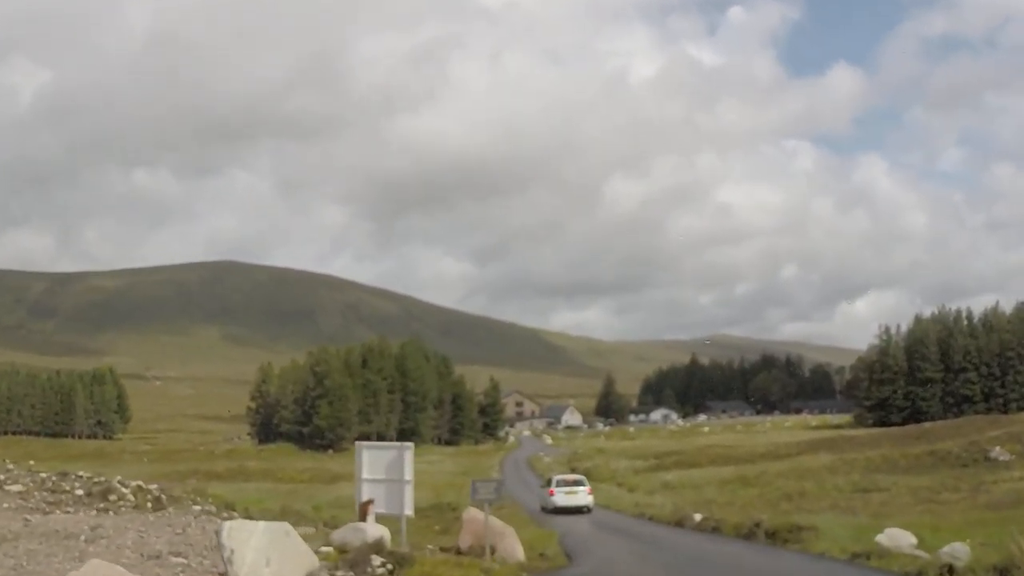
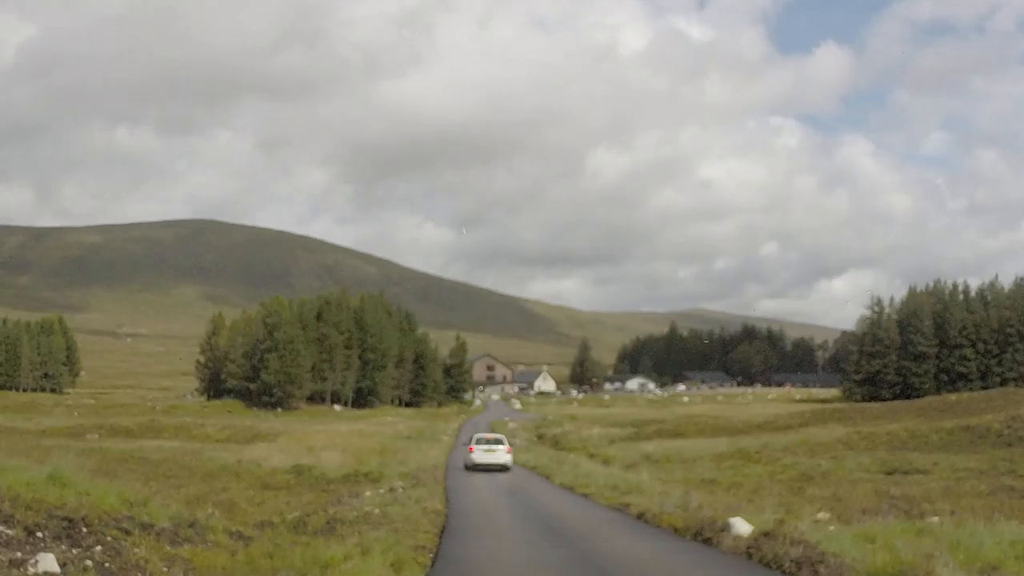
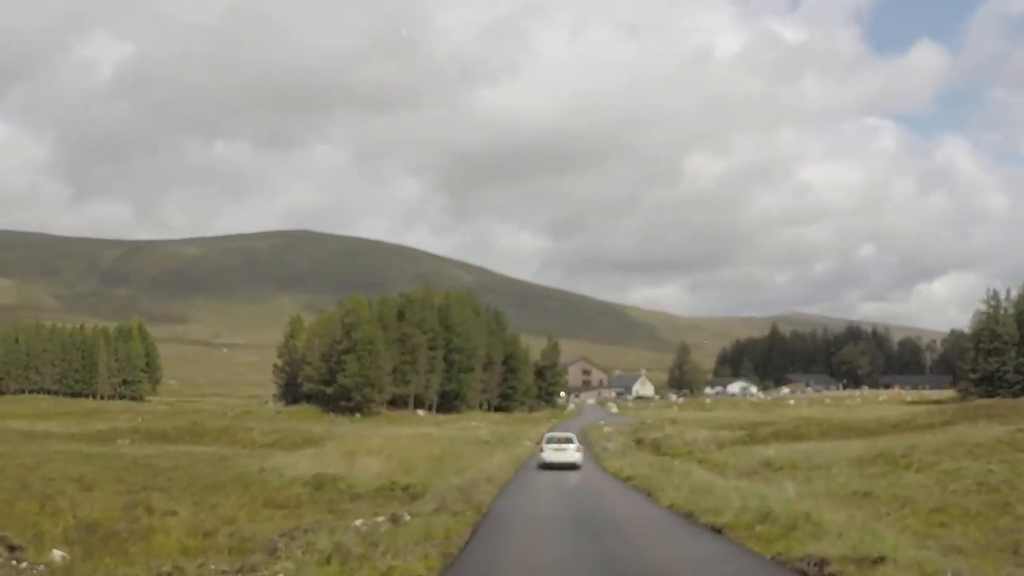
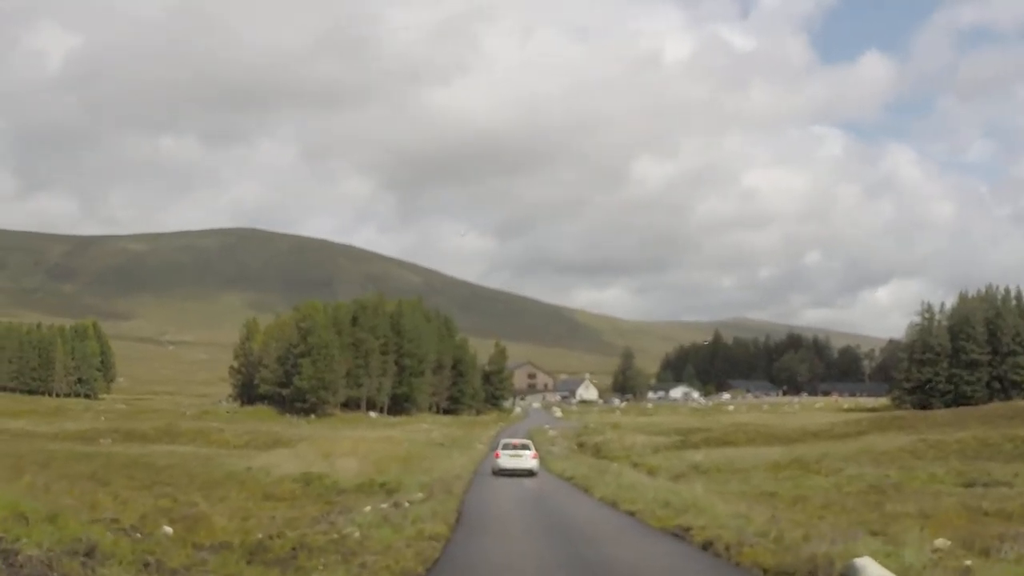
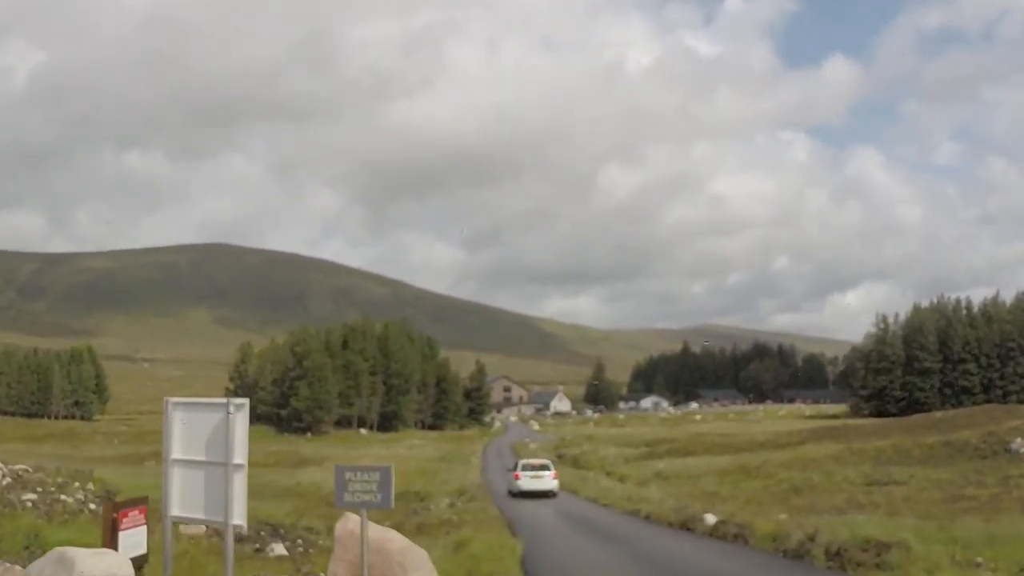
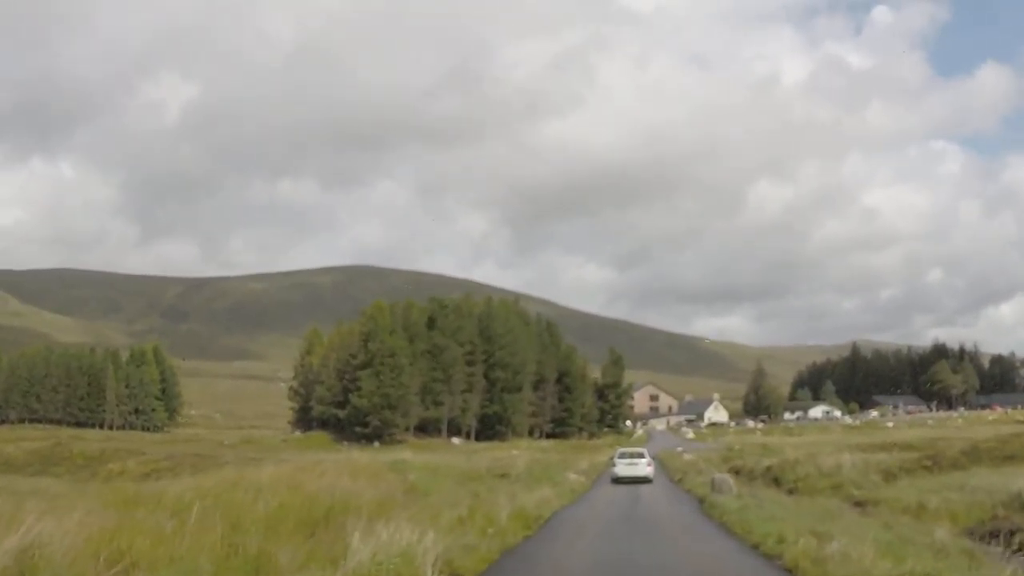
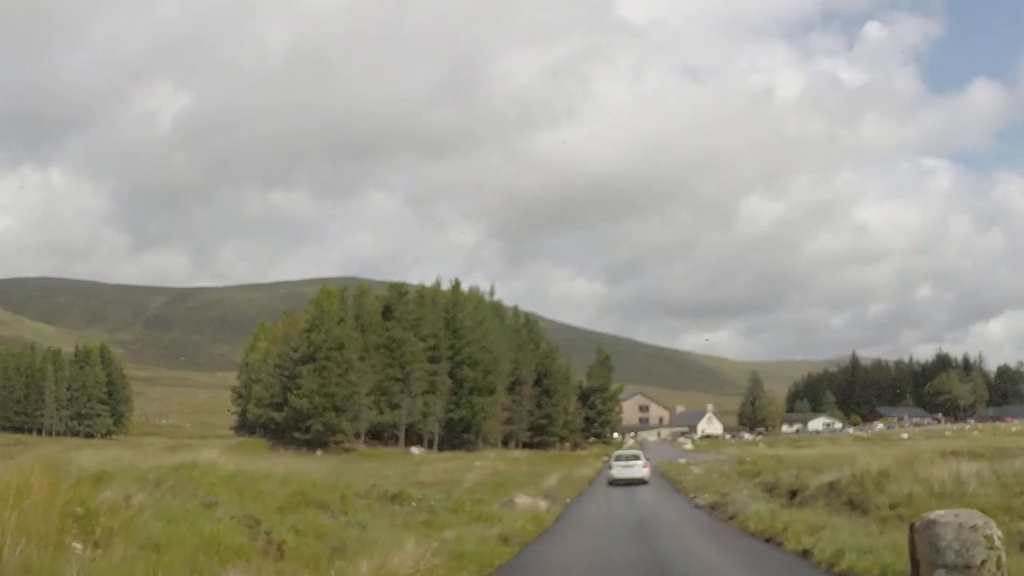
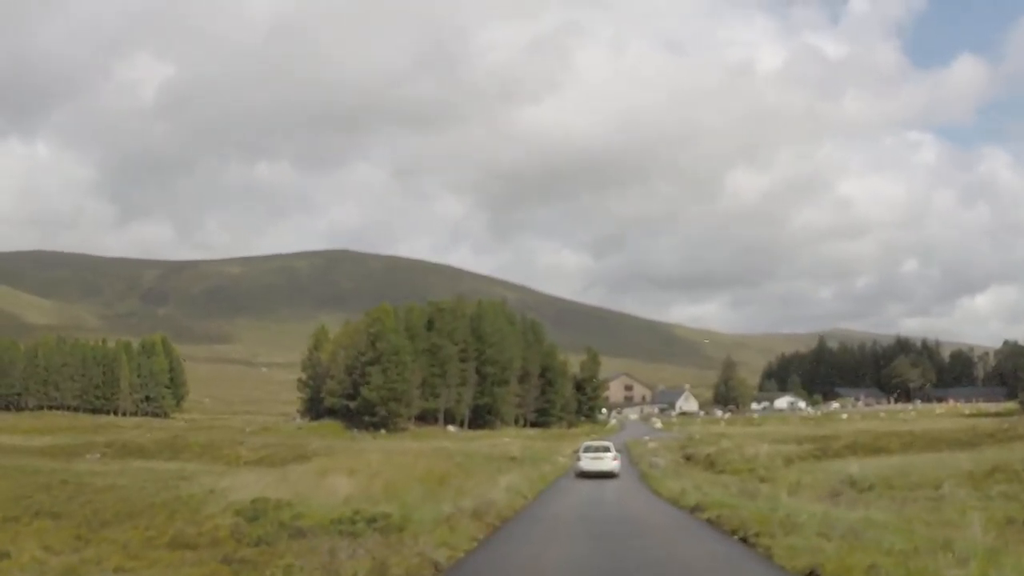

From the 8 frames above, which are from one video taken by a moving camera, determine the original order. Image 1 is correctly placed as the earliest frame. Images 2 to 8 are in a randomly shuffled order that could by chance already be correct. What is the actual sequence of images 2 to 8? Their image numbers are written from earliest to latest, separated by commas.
5, 2, 4, 3, 8, 6, 7
